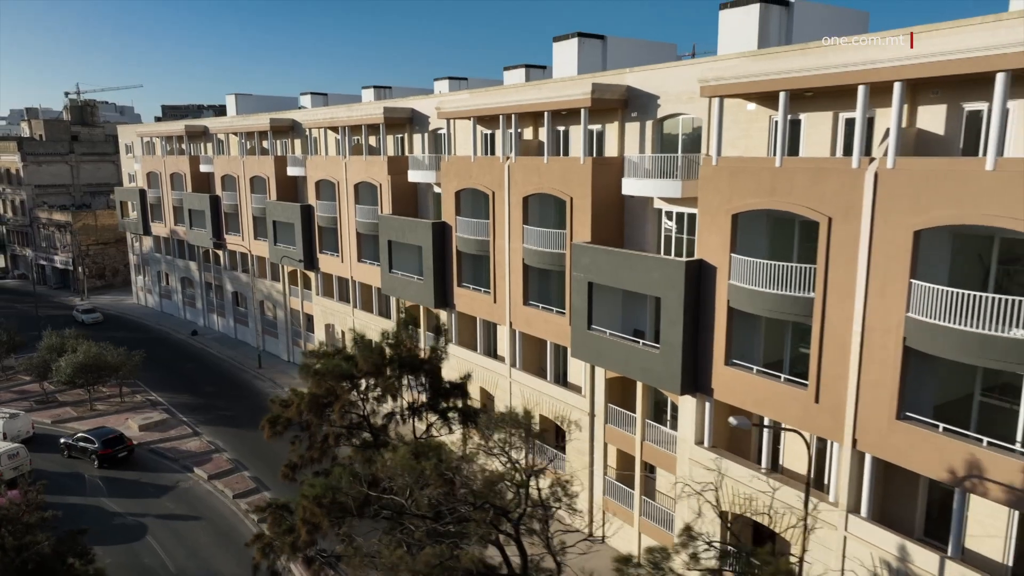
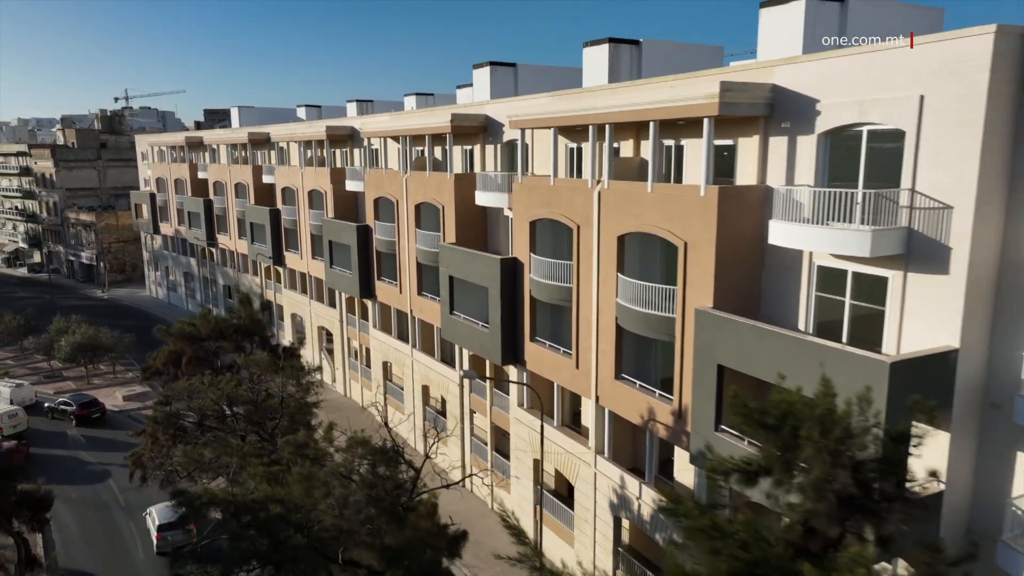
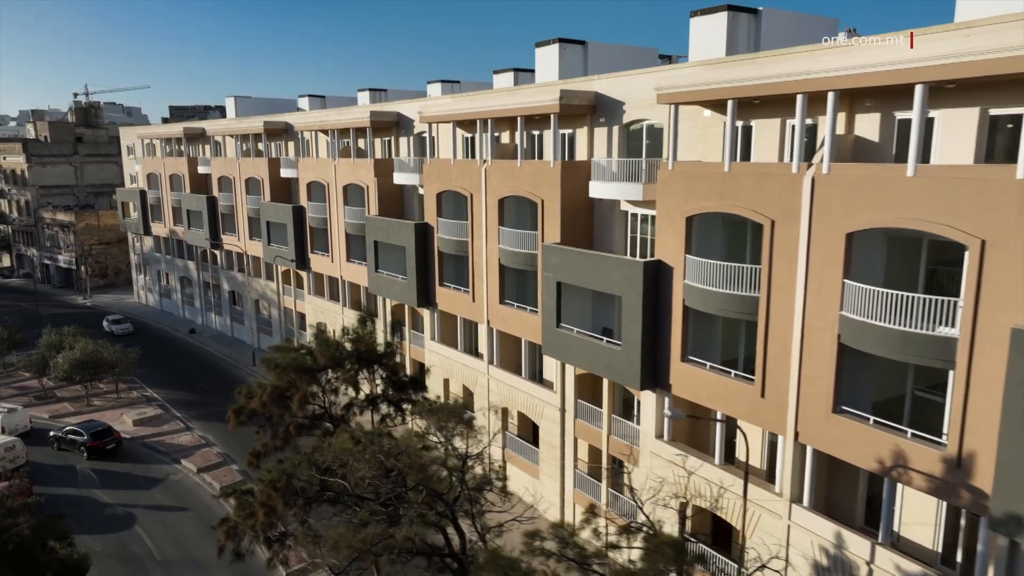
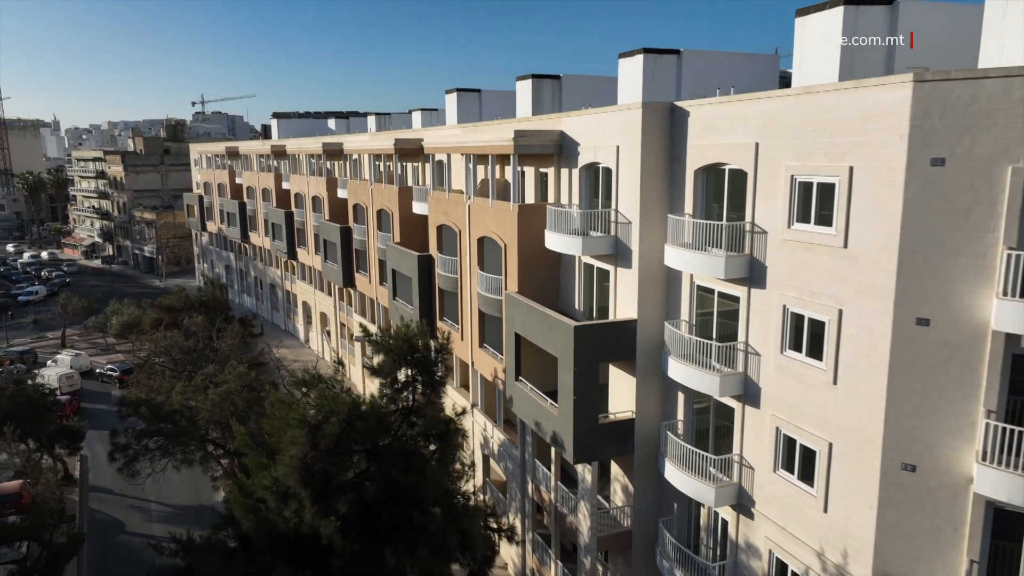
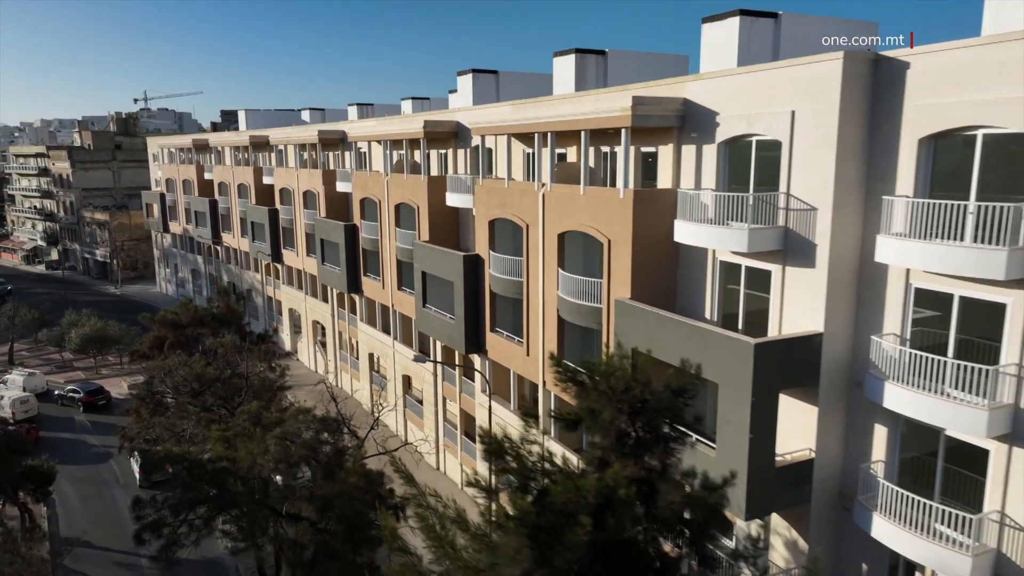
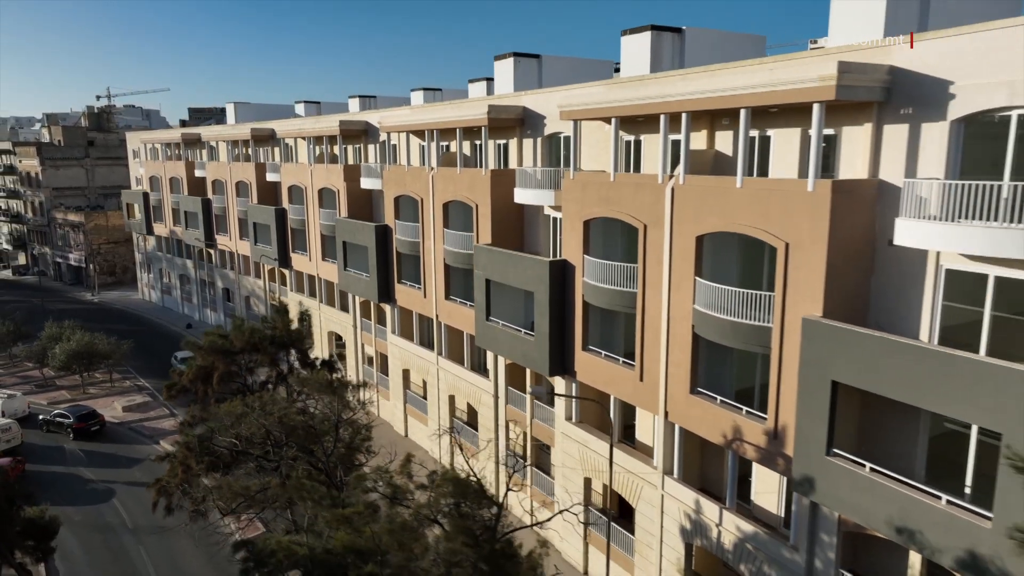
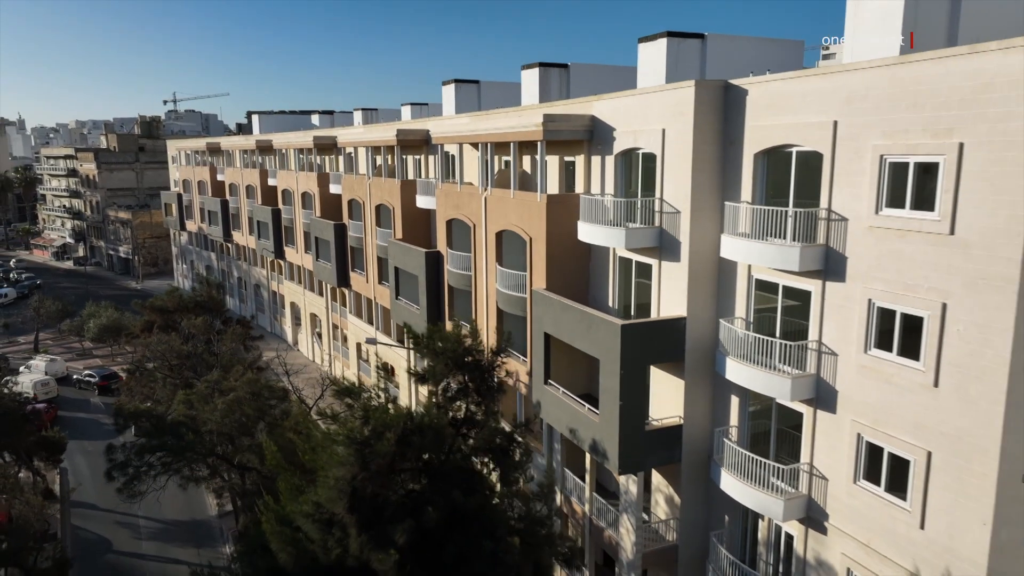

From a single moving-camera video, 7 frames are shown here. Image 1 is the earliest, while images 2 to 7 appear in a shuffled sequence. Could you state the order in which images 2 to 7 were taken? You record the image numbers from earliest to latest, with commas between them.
3, 6, 2, 5, 7, 4
